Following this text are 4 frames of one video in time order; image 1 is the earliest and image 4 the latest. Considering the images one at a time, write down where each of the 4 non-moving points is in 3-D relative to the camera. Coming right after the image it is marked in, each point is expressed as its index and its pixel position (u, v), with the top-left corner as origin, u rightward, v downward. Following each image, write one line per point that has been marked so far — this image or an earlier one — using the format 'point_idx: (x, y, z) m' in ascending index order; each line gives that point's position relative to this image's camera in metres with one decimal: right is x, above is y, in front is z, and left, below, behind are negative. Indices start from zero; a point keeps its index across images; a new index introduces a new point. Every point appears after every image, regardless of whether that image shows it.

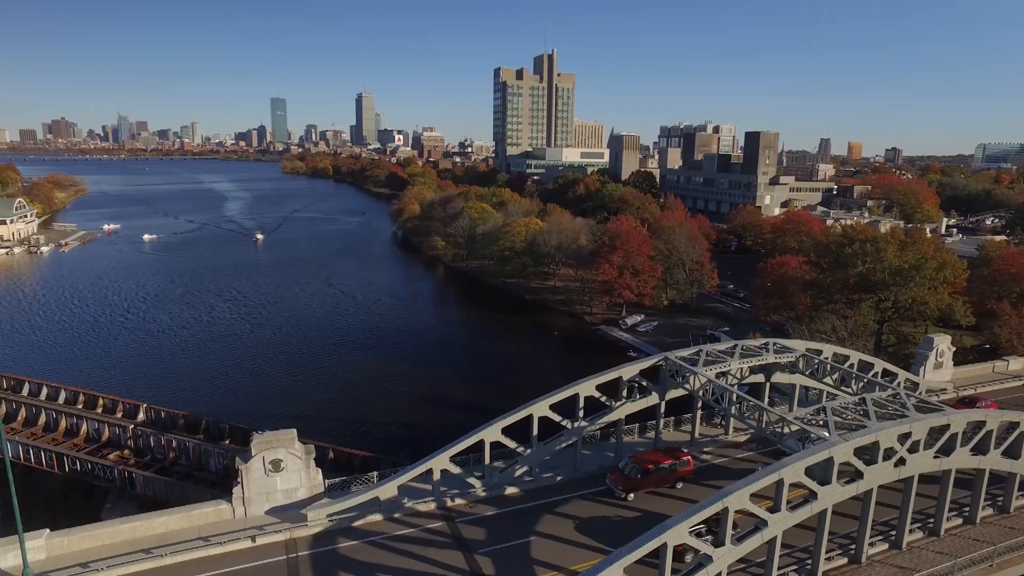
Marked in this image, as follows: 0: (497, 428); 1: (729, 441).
0: (-0.2, -2.2, +9.8) m
1: (+4.0, -2.8, +11.8) m
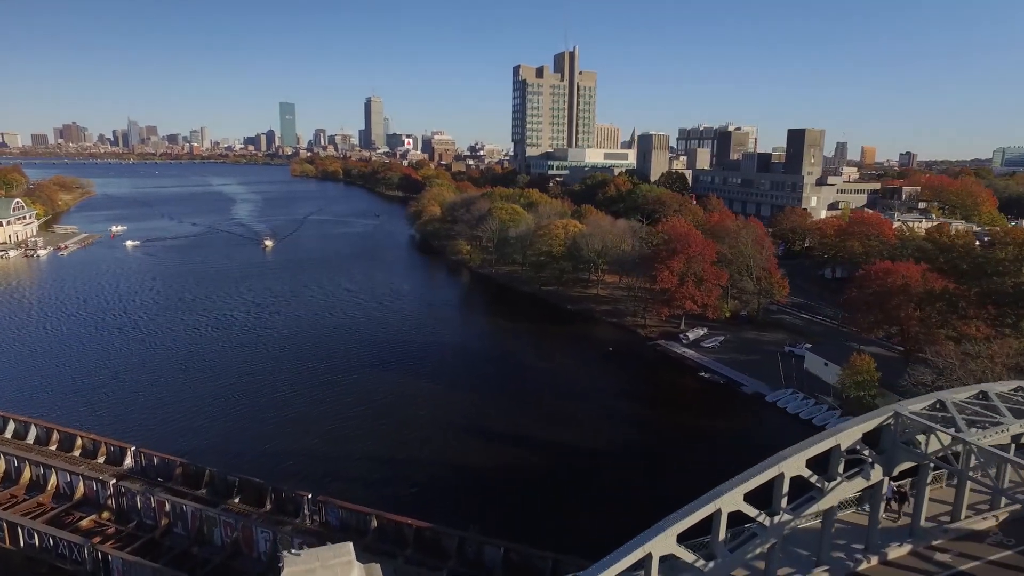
0: (+1.5, -2.4, +6.2) m
1: (+5.7, -3.0, +8.1) m
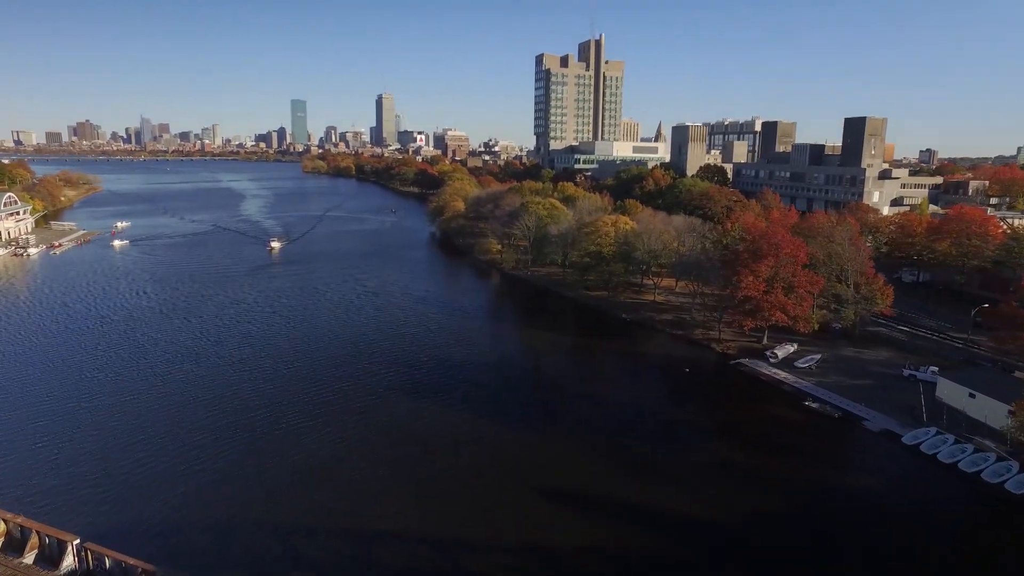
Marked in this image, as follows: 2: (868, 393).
0: (+3.1, -2.7, +1.8) m
1: (+7.3, -3.4, +3.6) m
2: (+11.0, -3.3, +19.9) m
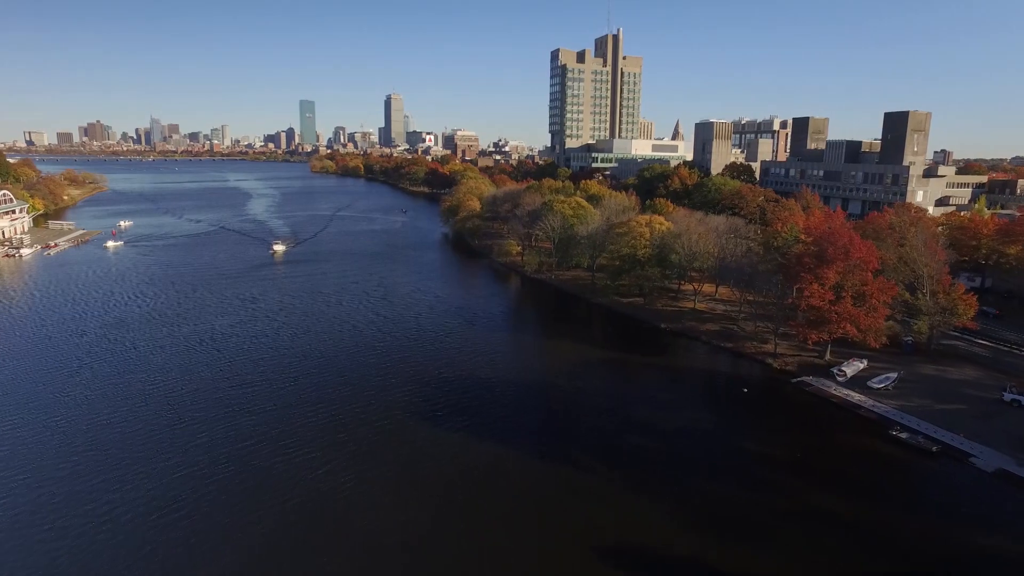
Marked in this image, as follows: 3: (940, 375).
0: (+3.9, -2.9, -0.9) m
1: (+8.1, -3.6, +0.9) m
2: (+12.0, -3.5, +17.1) m
3: (+13.3, -2.8, +19.5) m
